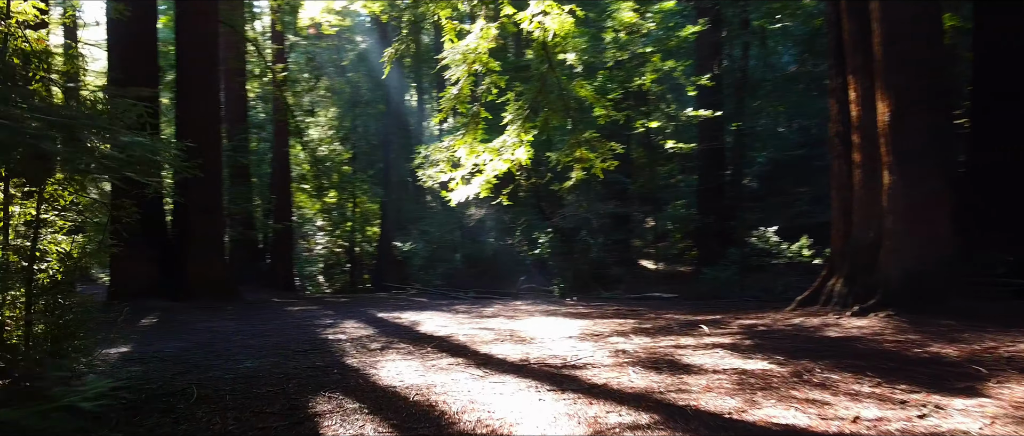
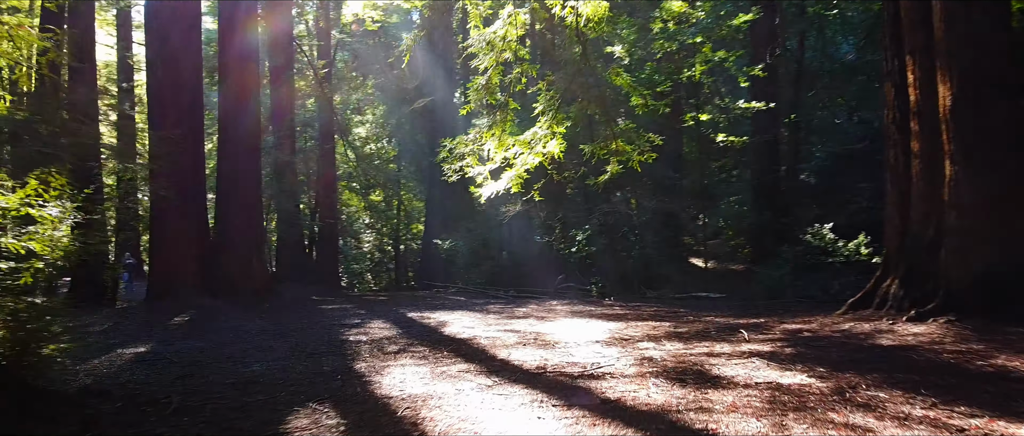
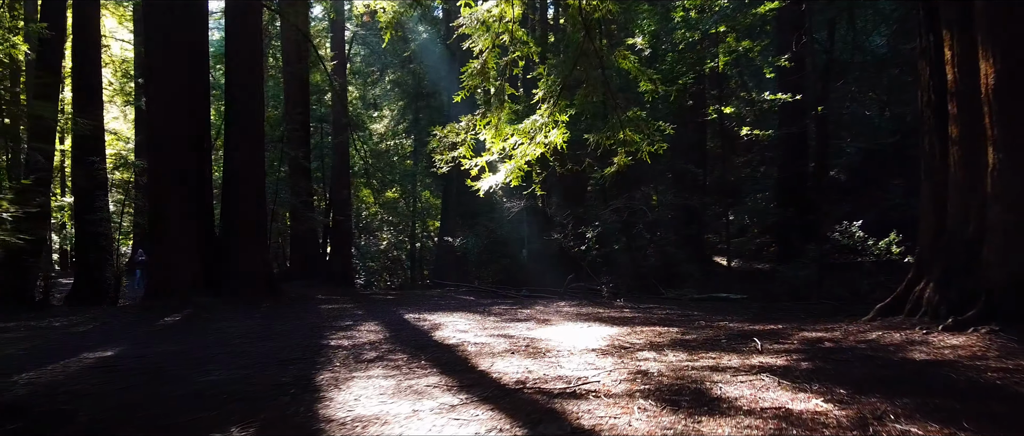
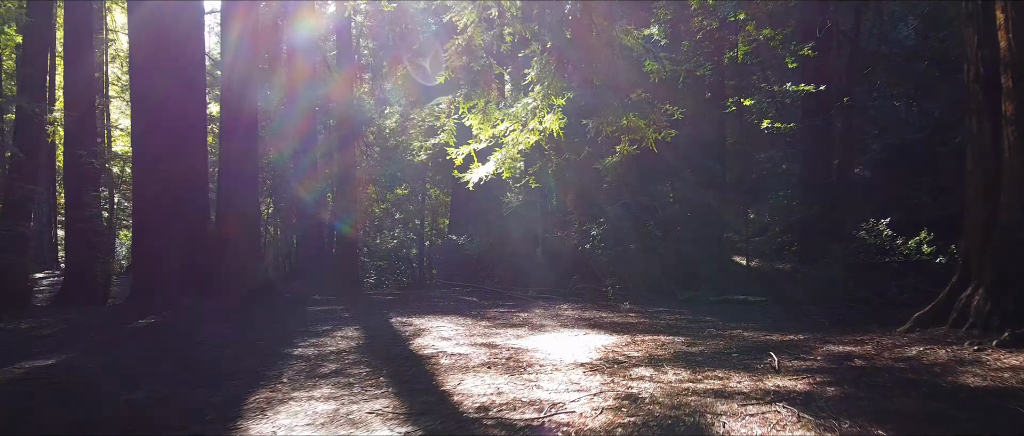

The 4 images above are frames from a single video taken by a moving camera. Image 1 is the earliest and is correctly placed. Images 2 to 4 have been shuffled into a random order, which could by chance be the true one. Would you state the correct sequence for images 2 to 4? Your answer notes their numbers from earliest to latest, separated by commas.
2, 3, 4
